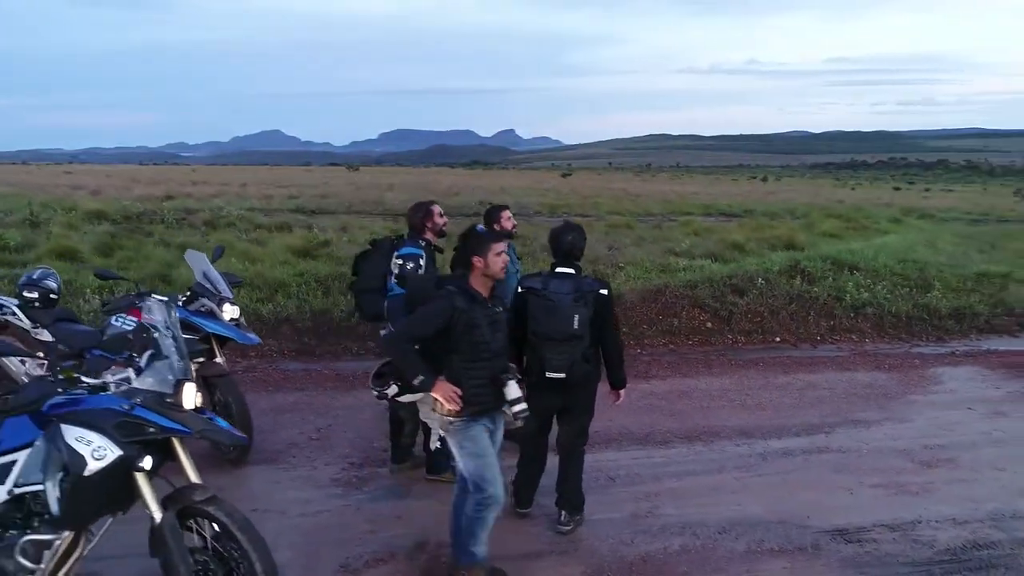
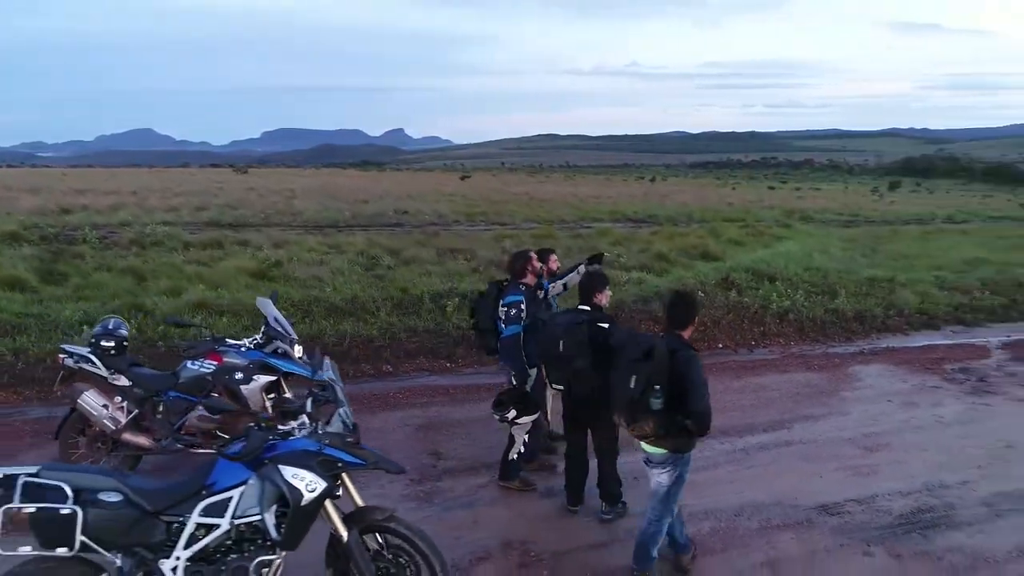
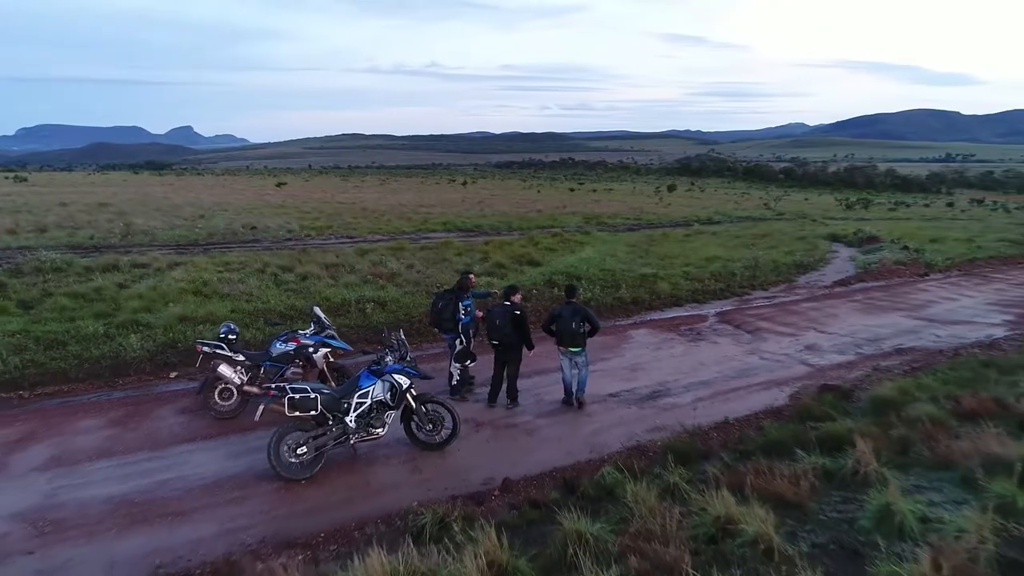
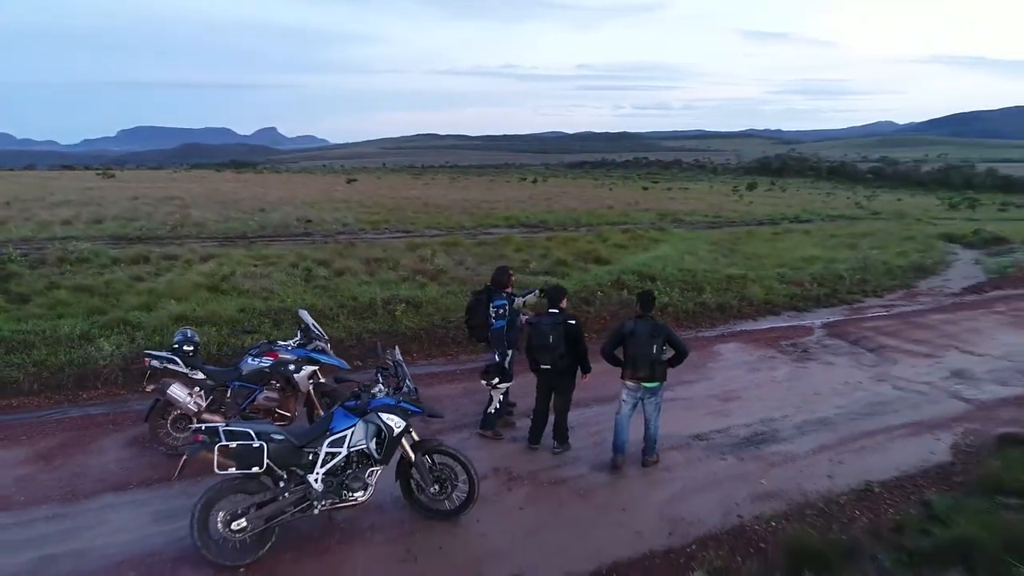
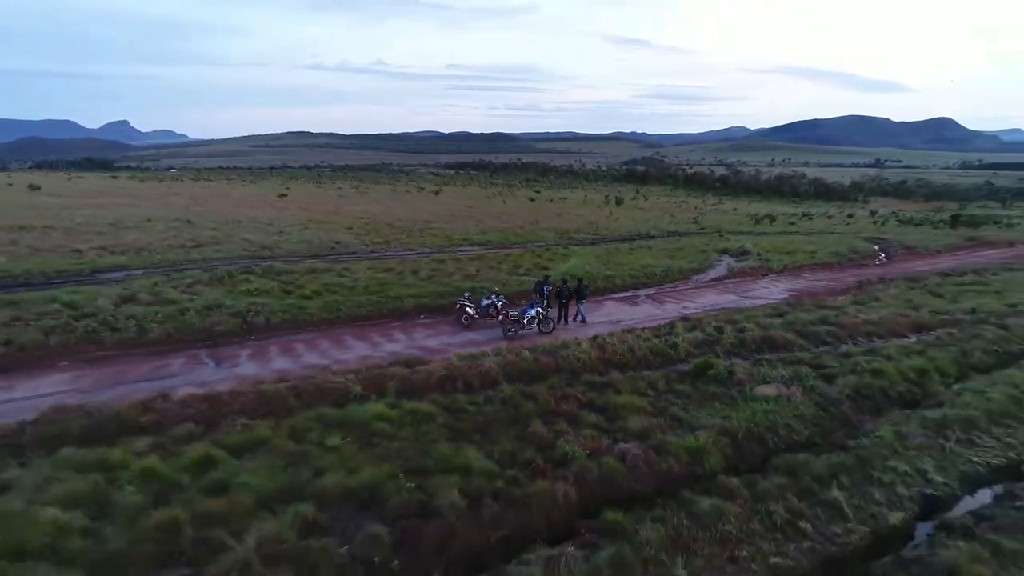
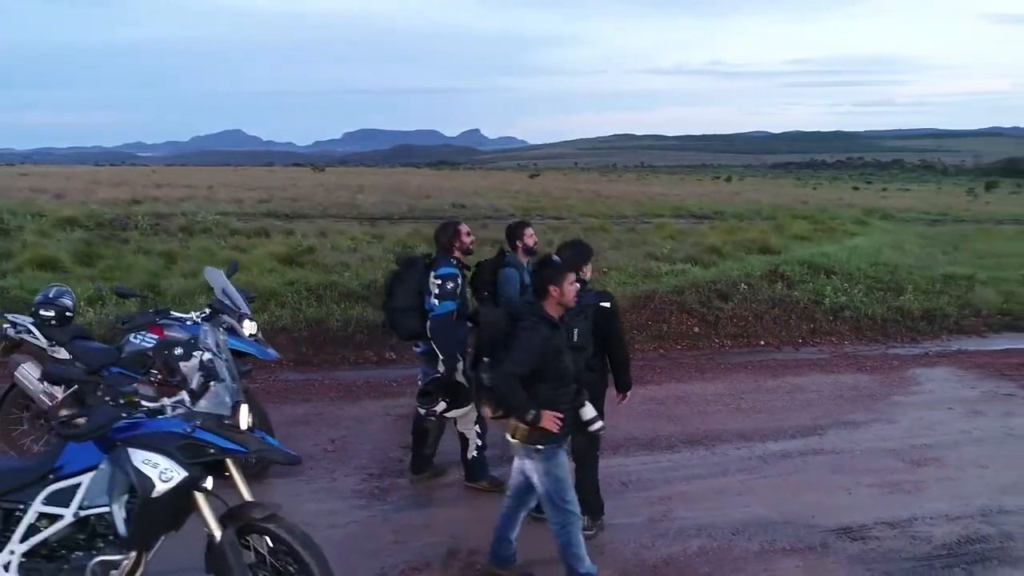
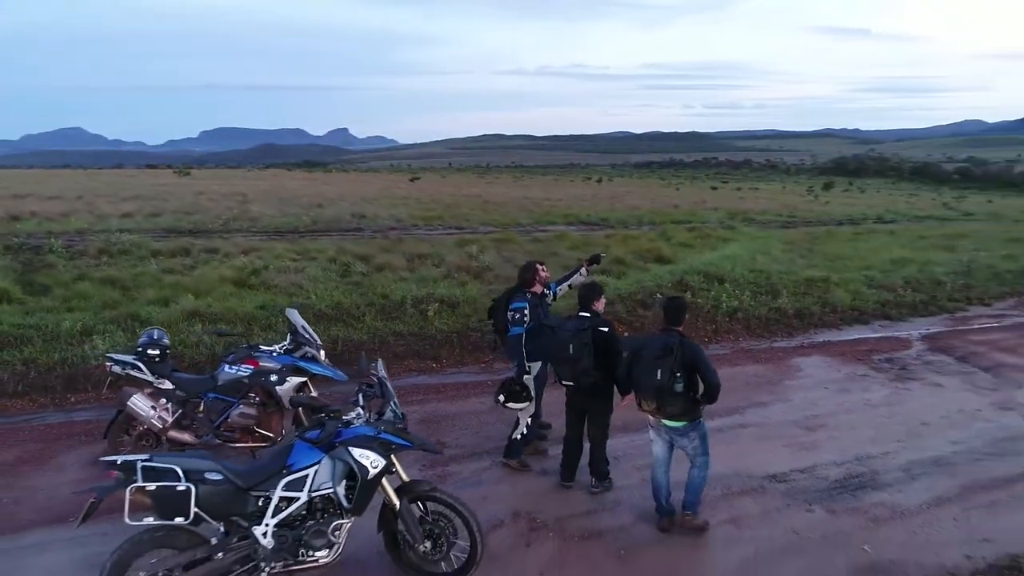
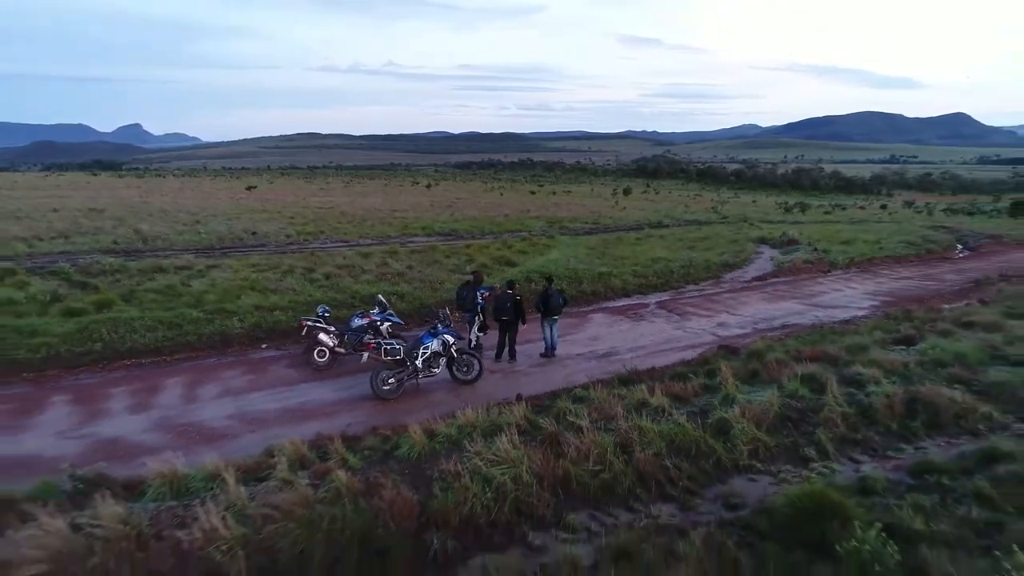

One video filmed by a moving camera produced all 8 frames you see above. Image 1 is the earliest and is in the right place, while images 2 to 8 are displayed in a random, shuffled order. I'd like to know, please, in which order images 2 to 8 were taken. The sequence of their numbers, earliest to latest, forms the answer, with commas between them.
6, 2, 7, 4, 3, 8, 5
